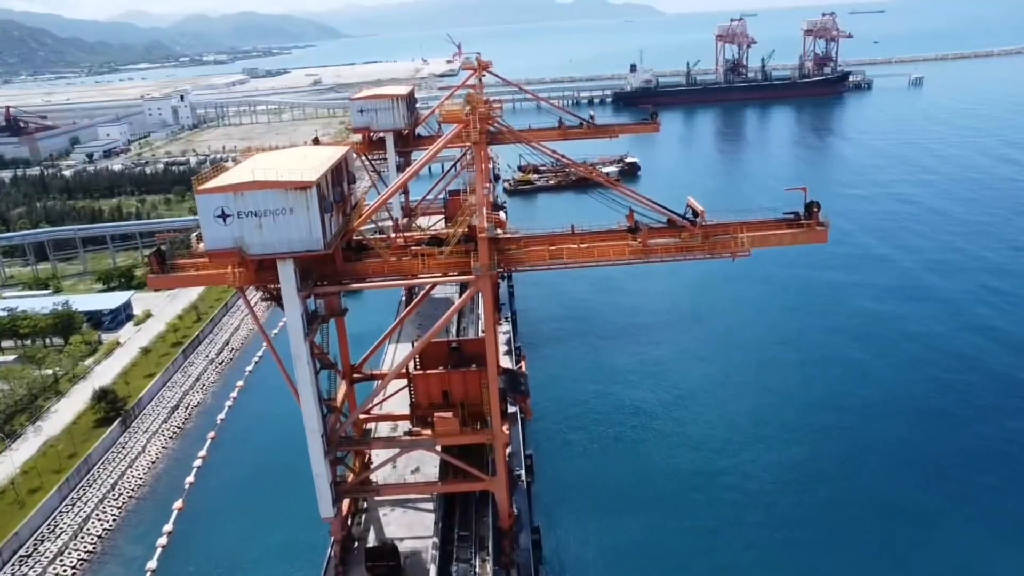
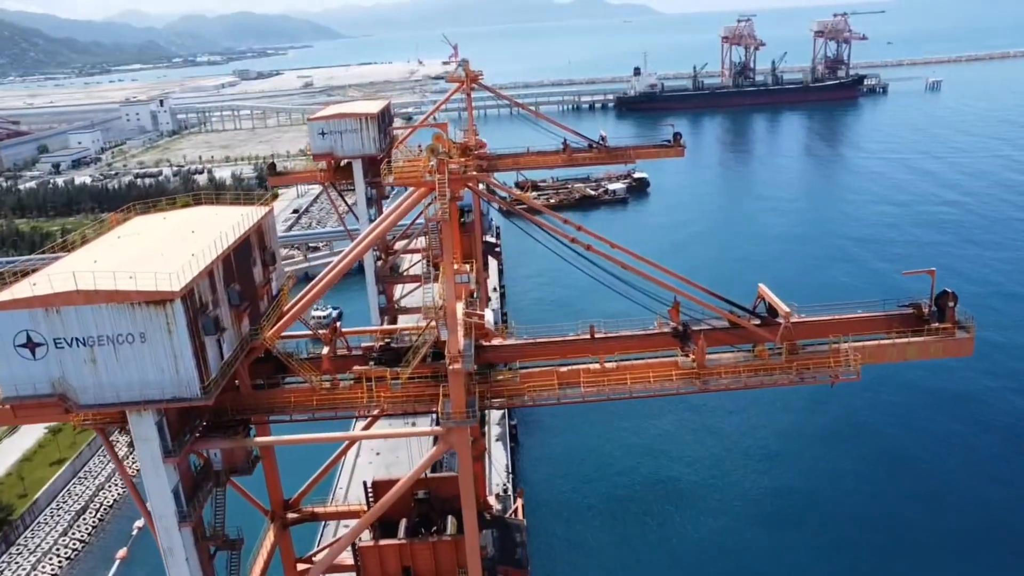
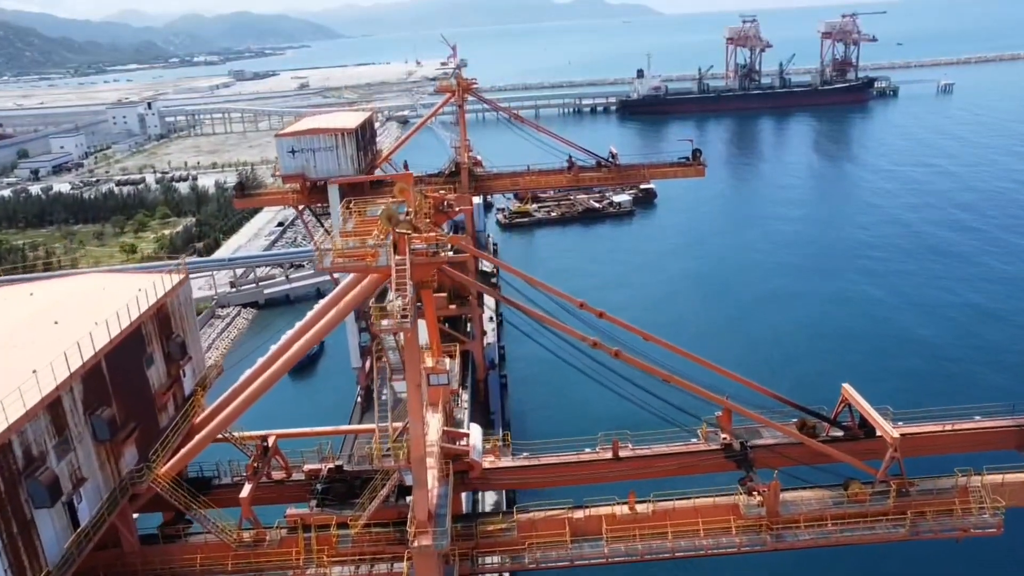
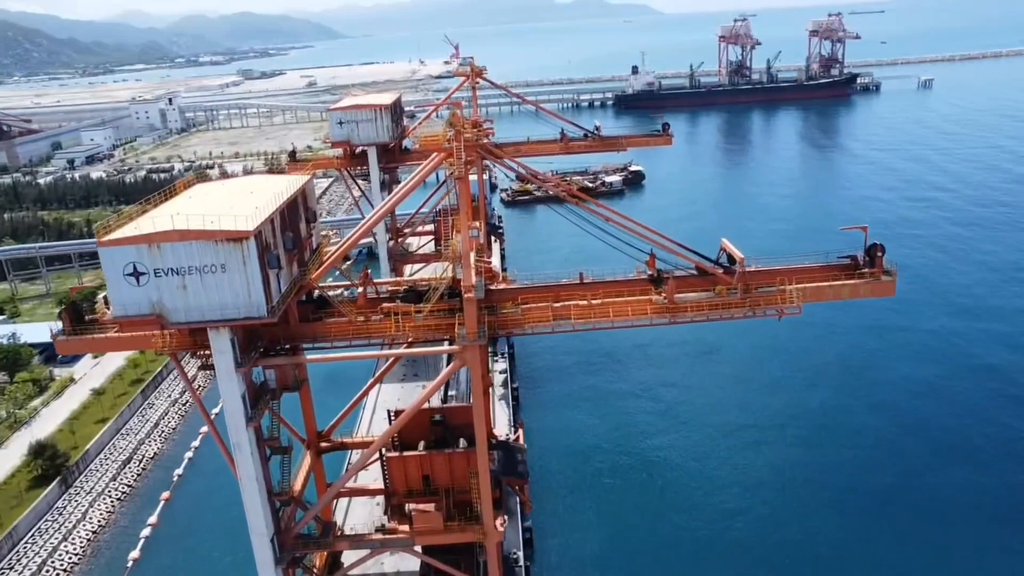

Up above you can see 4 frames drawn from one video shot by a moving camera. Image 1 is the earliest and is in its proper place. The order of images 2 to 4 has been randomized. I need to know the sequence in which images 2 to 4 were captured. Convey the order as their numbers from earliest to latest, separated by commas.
4, 2, 3
